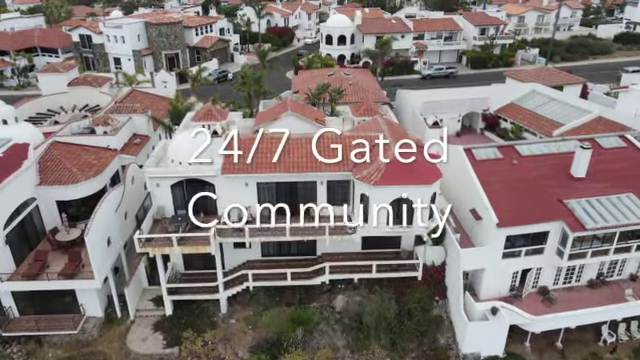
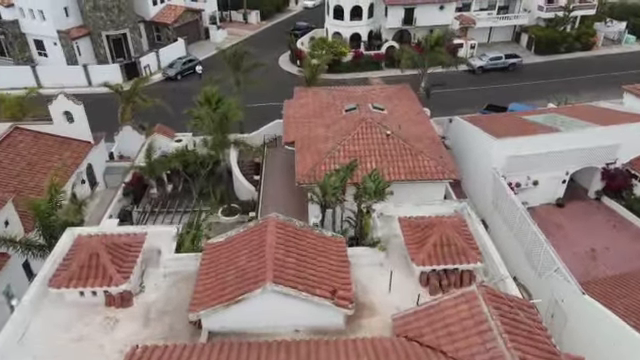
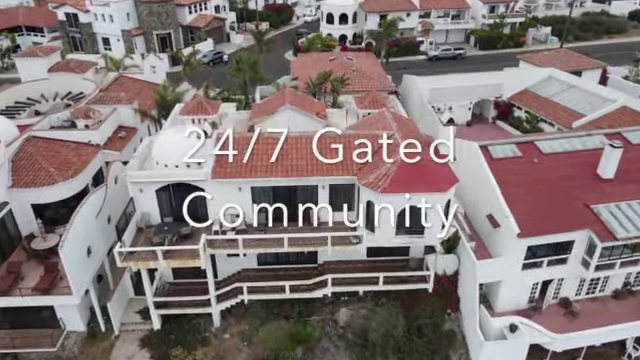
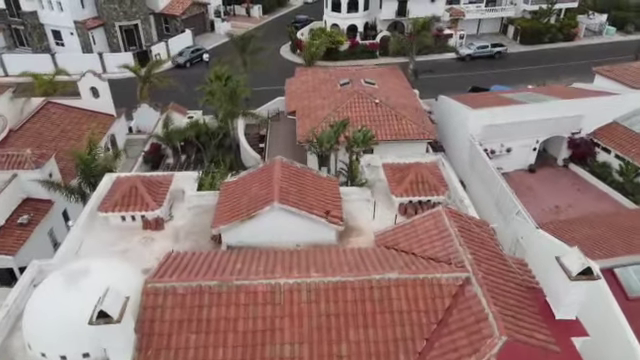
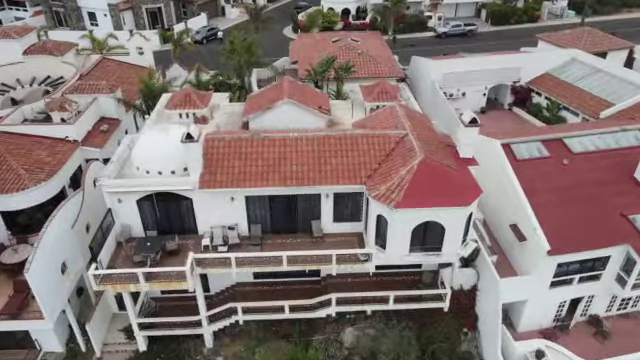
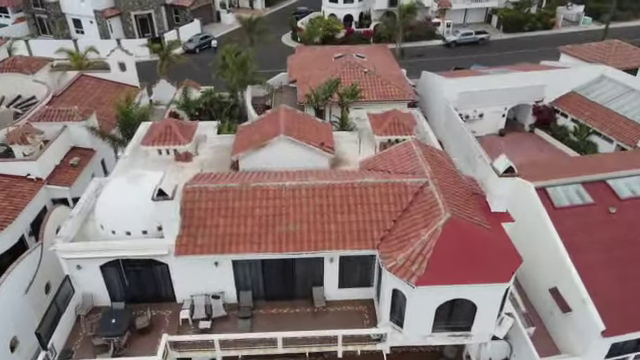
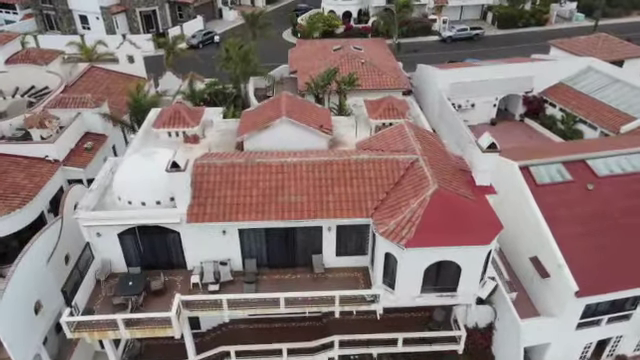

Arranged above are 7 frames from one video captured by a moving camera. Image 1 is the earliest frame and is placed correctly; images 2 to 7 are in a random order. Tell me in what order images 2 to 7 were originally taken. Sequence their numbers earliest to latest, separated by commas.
3, 5, 7, 6, 4, 2
